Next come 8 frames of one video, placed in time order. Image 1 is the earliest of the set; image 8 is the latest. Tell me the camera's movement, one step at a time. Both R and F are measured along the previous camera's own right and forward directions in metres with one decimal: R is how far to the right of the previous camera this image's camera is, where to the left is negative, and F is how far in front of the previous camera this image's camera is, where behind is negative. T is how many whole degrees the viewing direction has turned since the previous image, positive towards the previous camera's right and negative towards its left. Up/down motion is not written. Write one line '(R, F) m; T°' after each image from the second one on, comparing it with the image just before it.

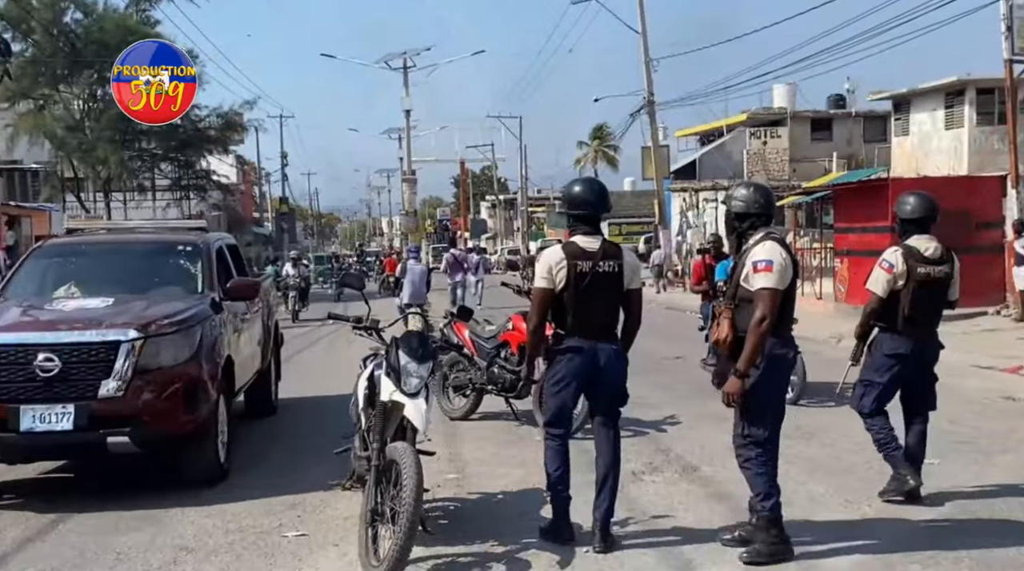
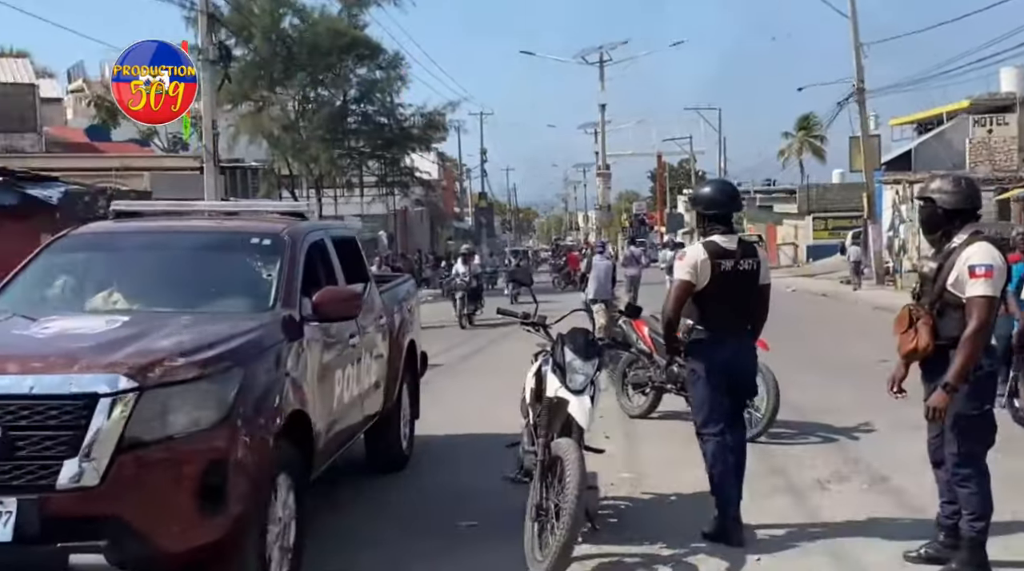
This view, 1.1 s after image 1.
(+0.7, +0.1) m; -15°
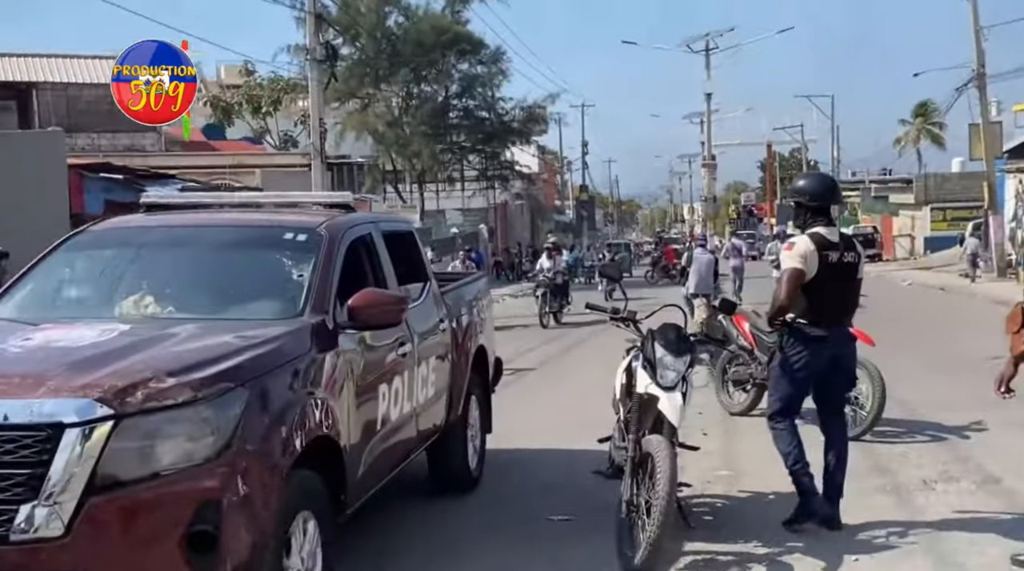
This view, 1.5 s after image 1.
(+0.3, 0.0) m; -7°
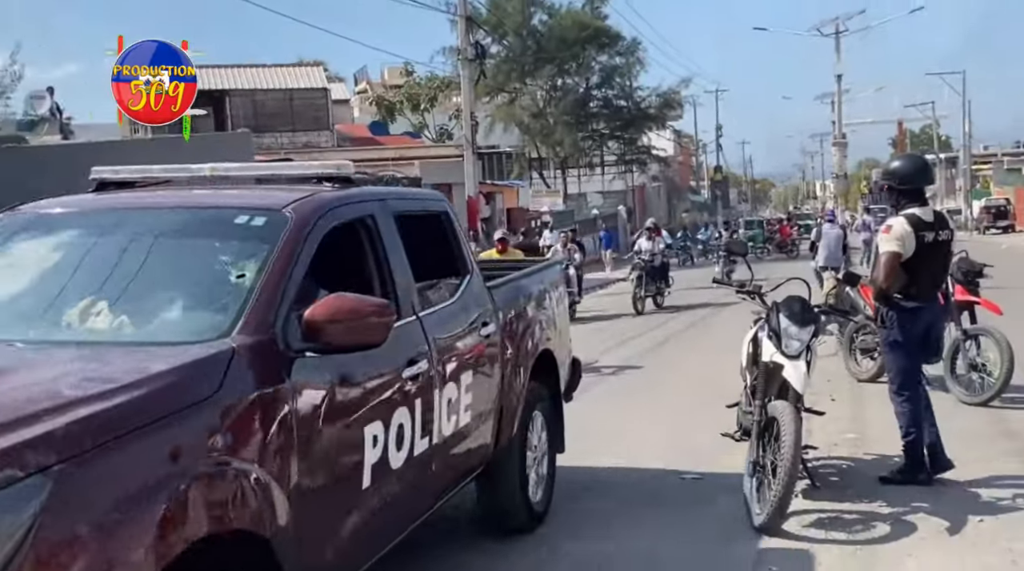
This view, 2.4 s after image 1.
(+0.2, -0.5) m; -8°
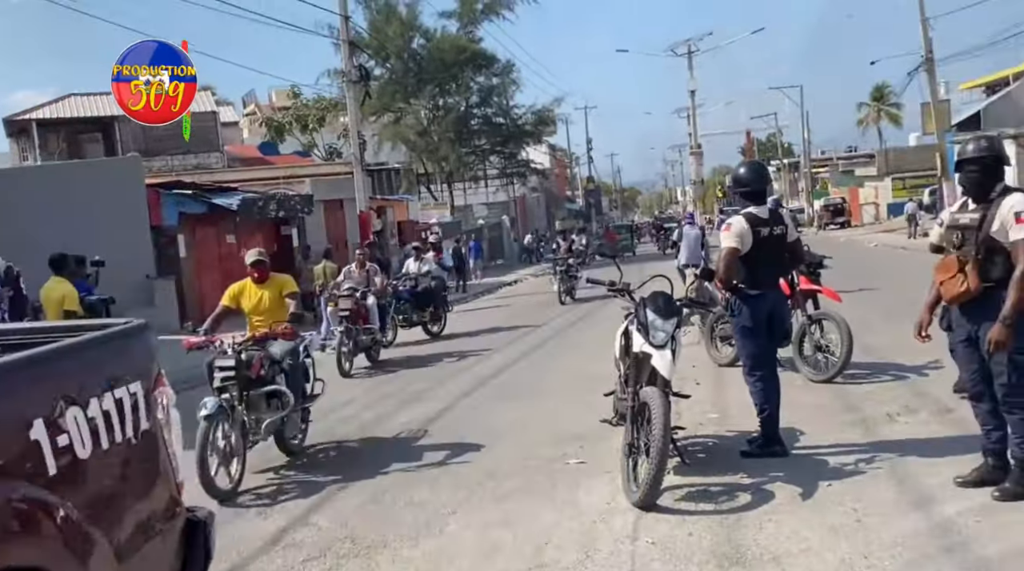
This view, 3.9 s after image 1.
(0.0, -0.6) m; +6°
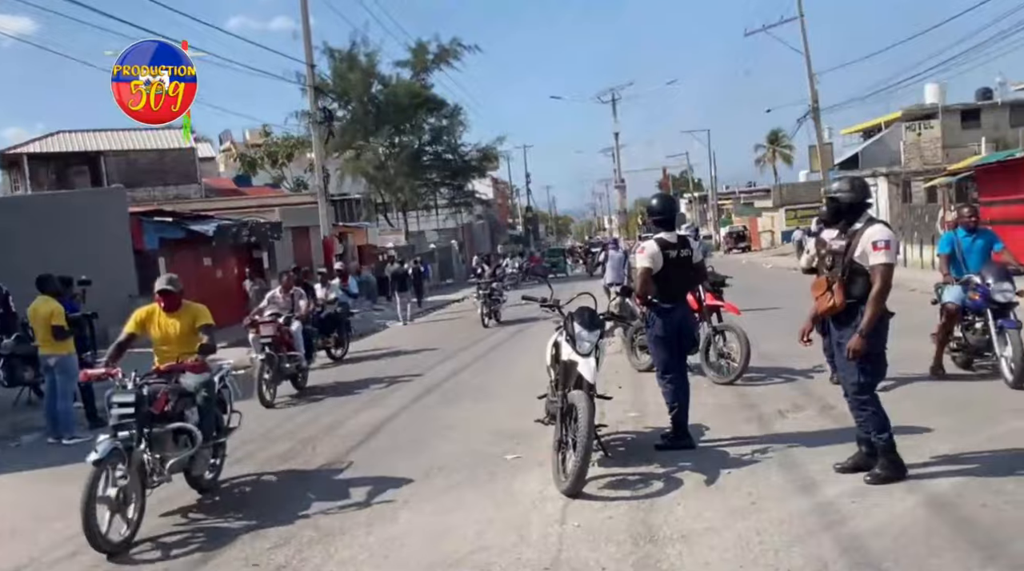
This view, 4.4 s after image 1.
(0.0, -1.3) m; +2°
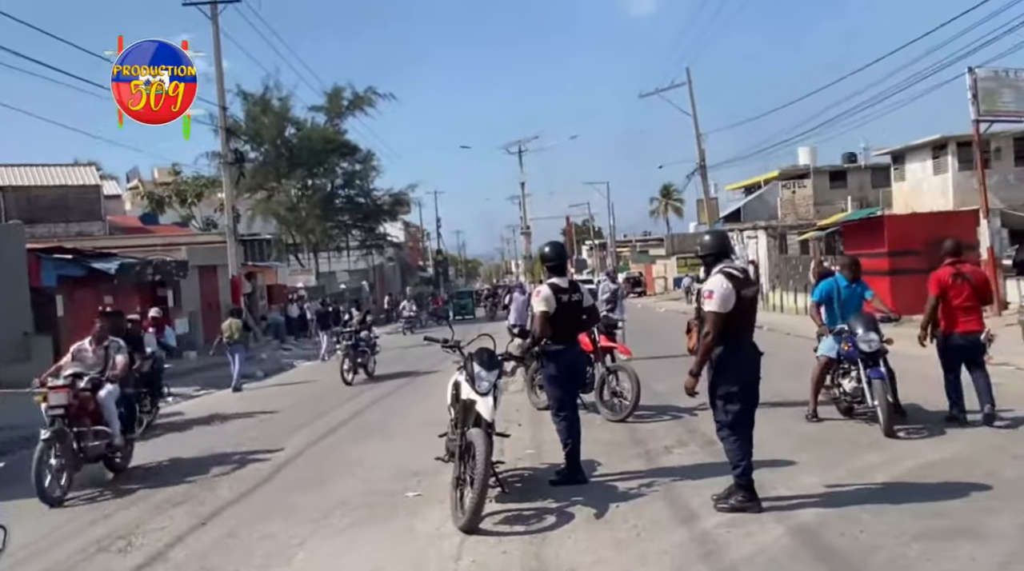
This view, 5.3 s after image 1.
(+0.3, -0.5) m; +3°
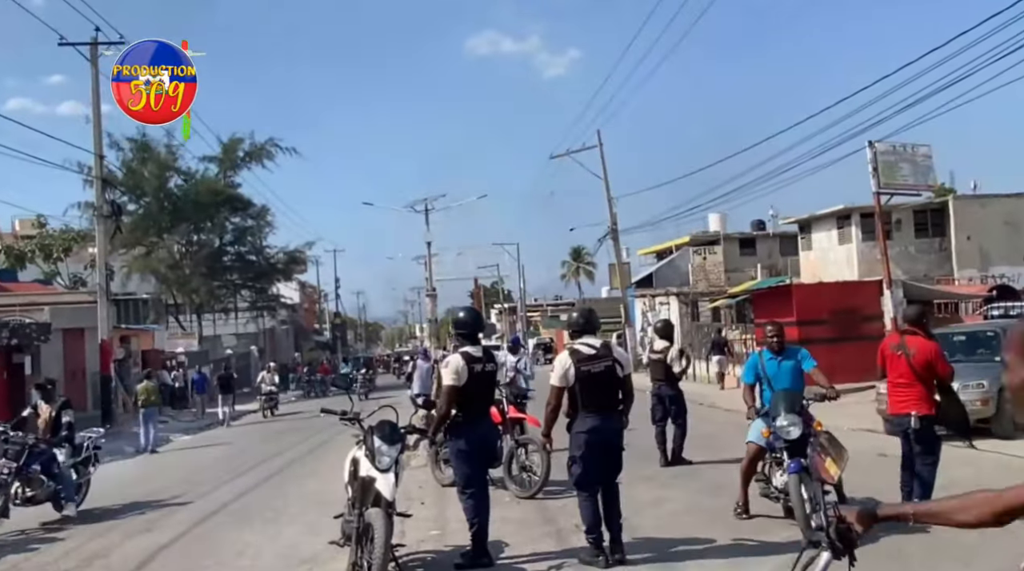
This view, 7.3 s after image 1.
(-0.1, +0.6) m; +5°
